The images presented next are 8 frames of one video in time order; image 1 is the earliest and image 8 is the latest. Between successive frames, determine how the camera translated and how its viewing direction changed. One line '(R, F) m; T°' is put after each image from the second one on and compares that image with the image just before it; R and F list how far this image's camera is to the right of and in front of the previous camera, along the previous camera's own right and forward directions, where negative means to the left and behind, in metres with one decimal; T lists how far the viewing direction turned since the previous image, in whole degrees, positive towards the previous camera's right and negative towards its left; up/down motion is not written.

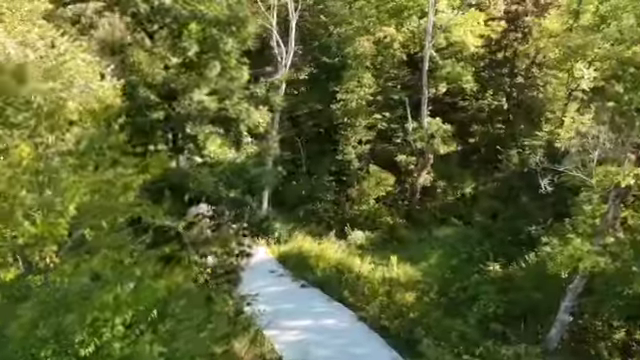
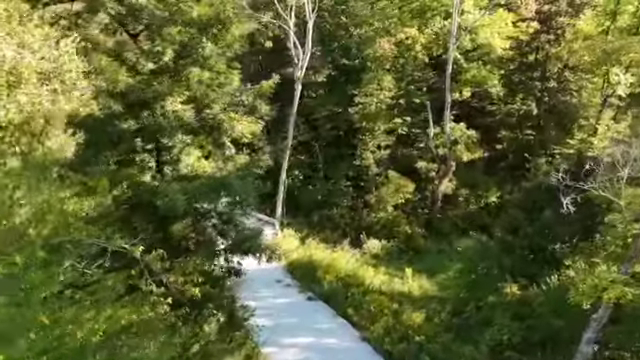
(+0.5, +0.6) m; -3°
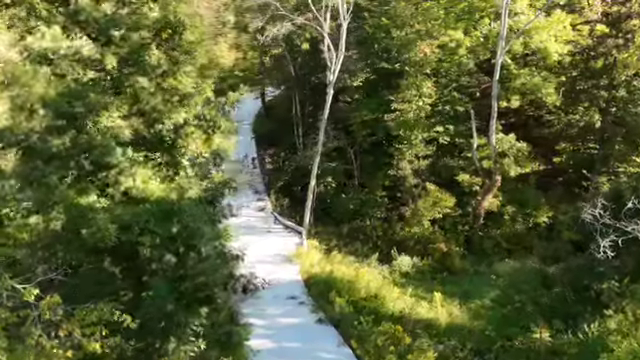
(+1.0, +0.9) m; -7°
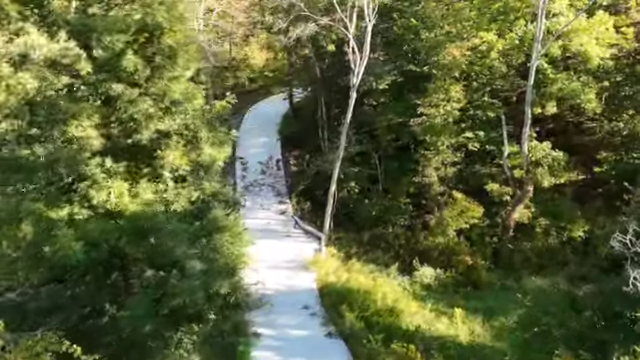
(+0.5, +0.5) m; -4°
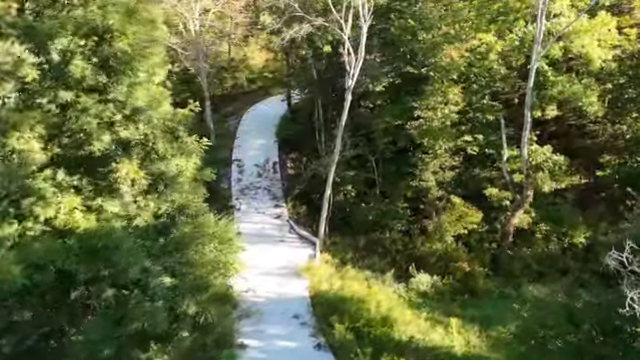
(+0.4, +0.4) m; -1°
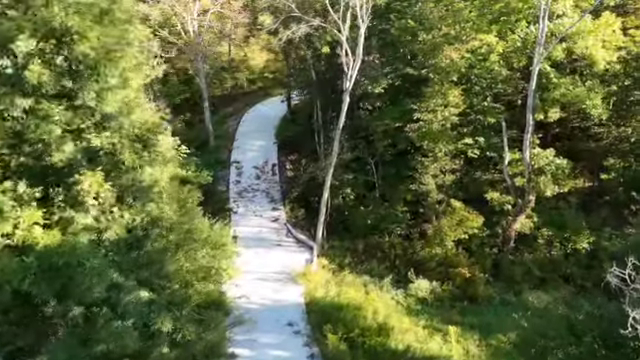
(+0.2, +0.3) m; 0°
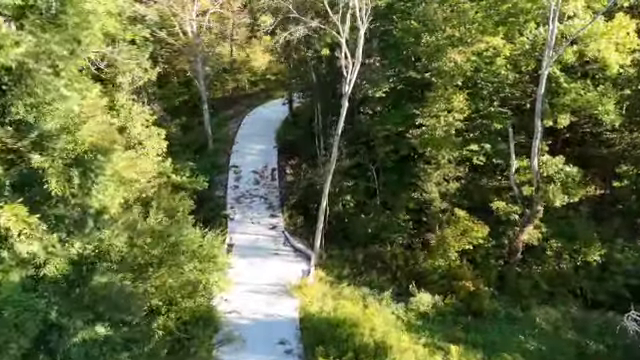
(+0.3, +0.7) m; -1°
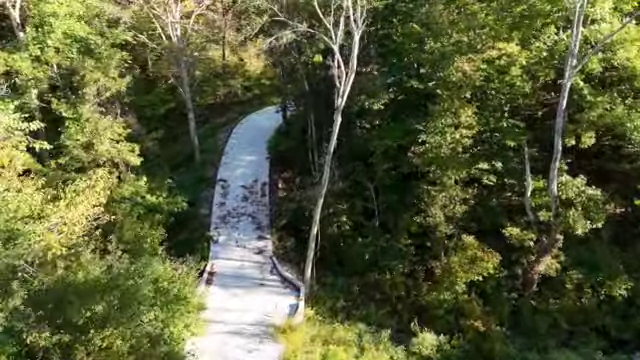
(+0.4, +1.8) m; 0°
